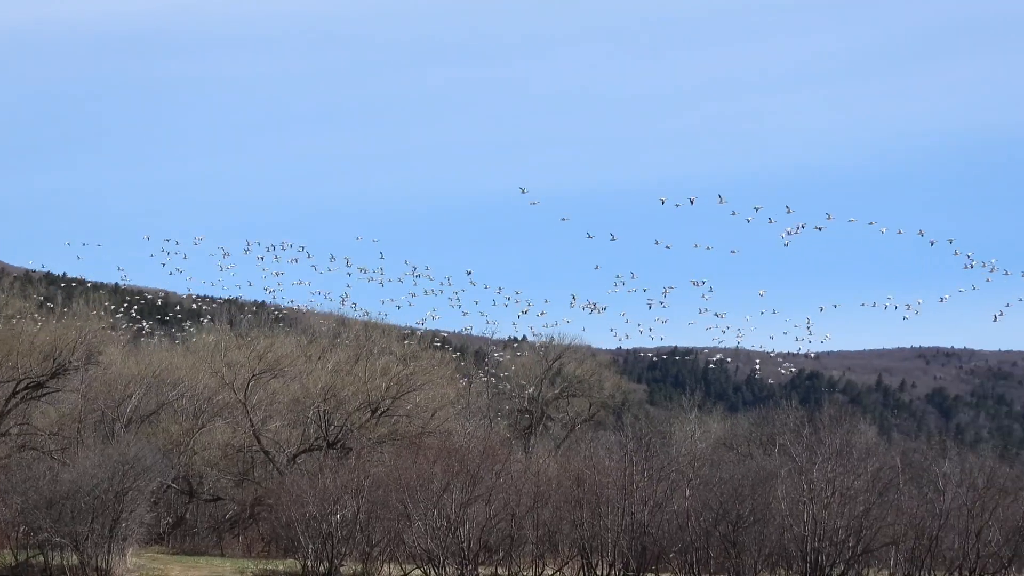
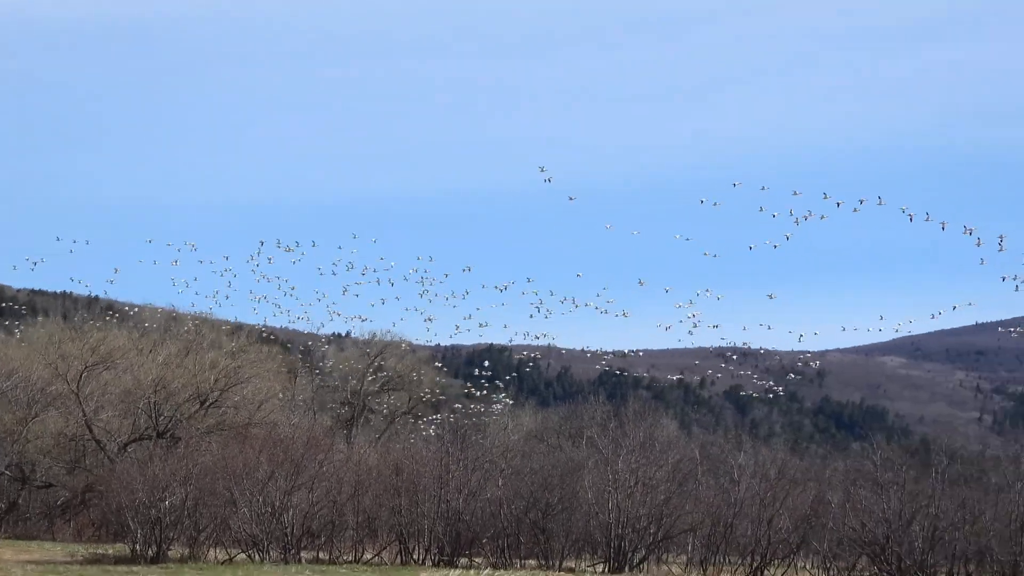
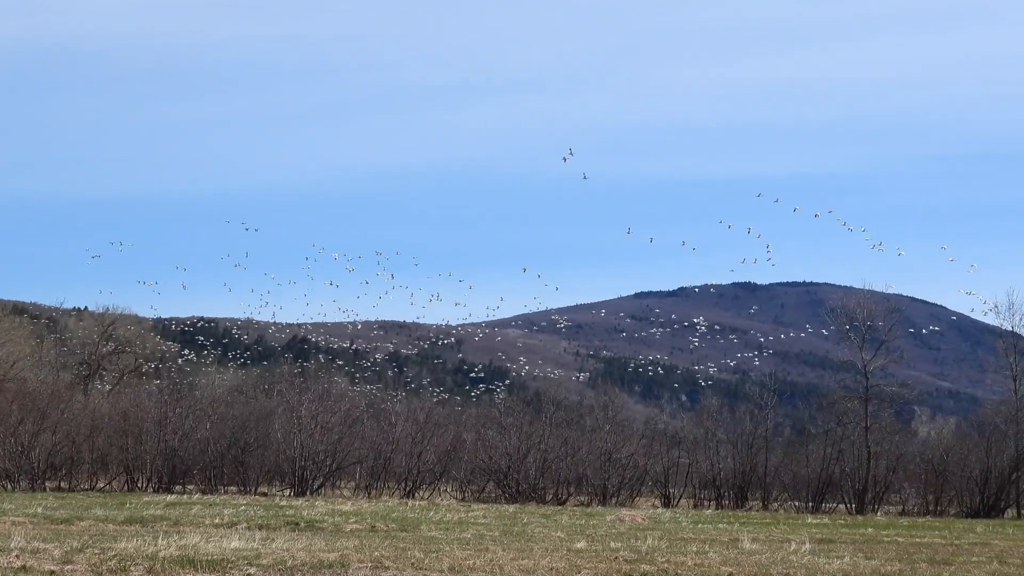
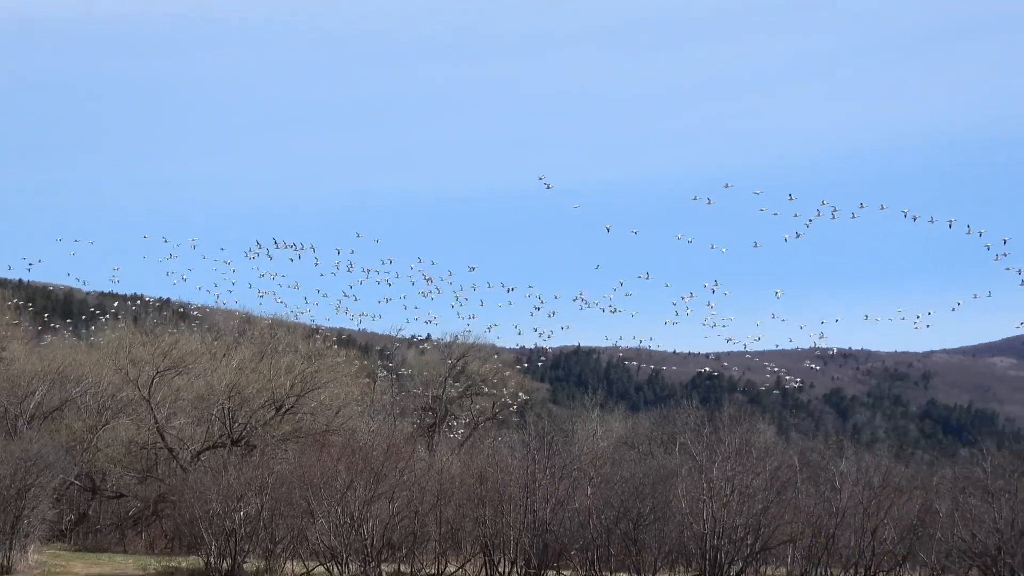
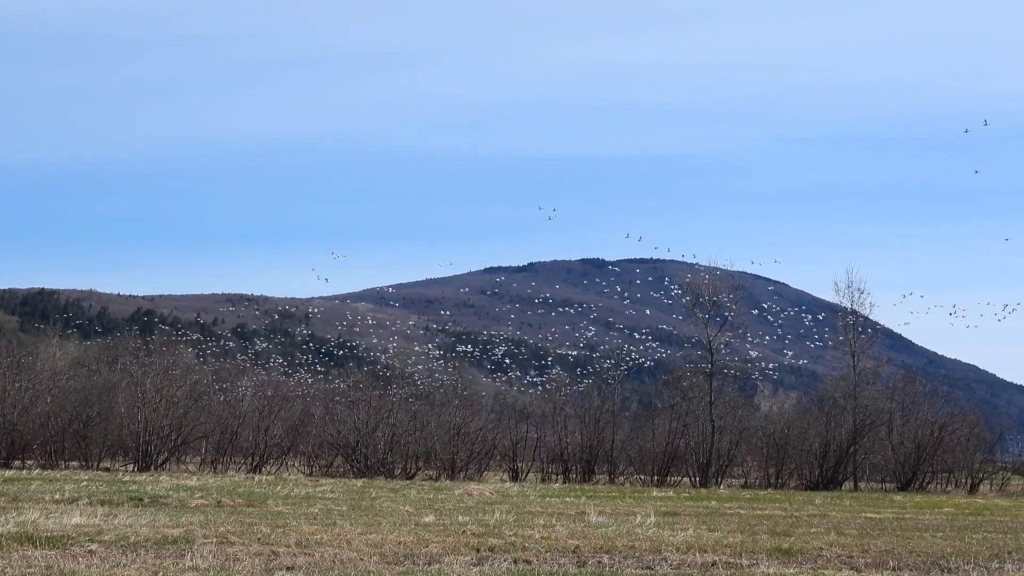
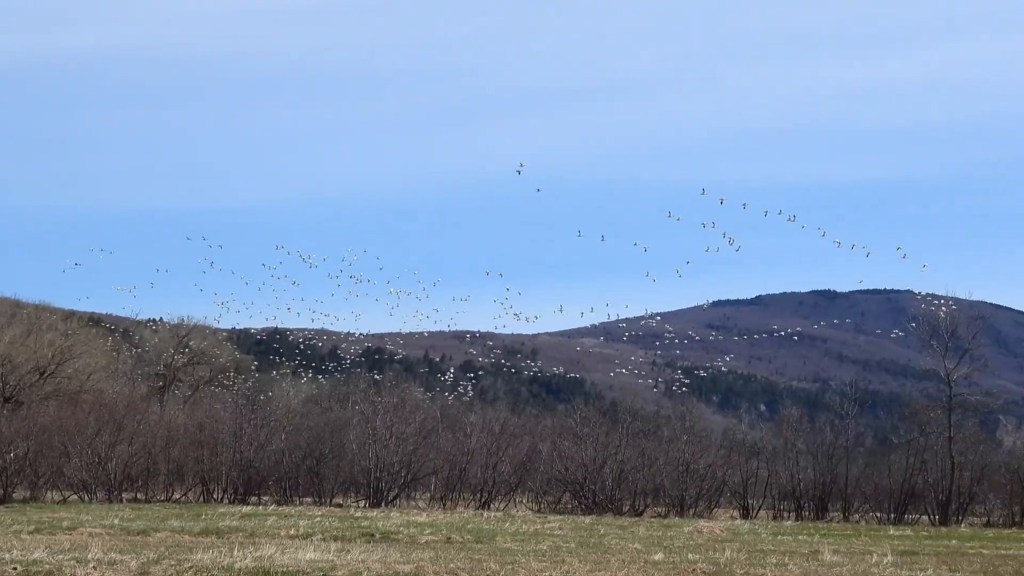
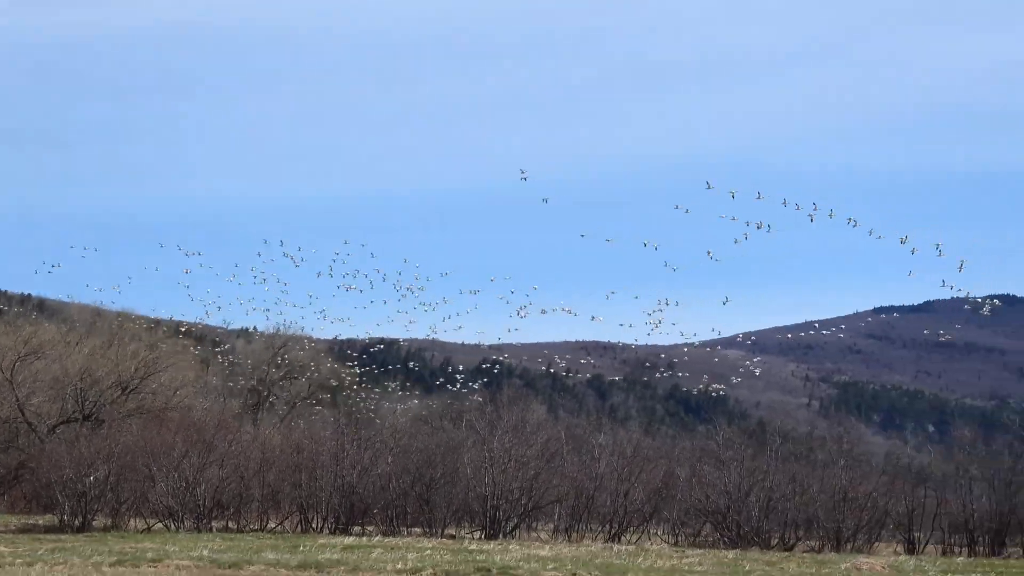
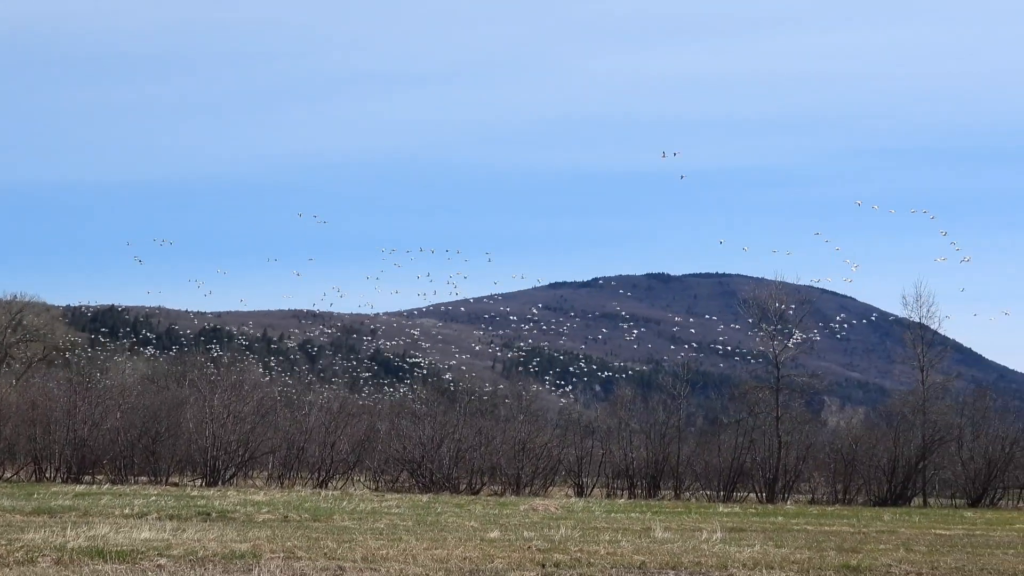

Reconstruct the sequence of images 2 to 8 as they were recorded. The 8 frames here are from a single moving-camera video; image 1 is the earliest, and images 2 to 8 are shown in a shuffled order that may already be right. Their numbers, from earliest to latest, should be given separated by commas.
4, 2, 7, 6, 3, 8, 5
